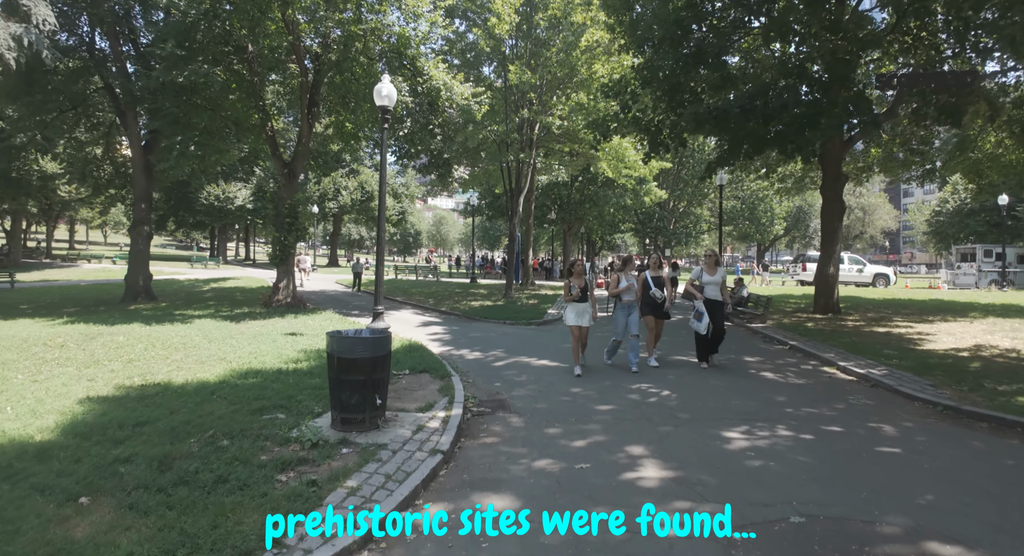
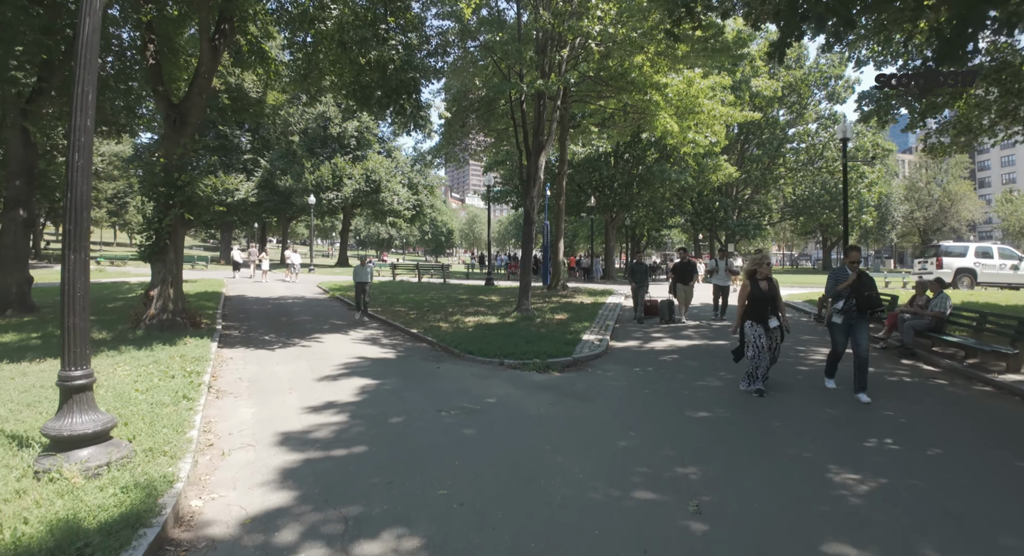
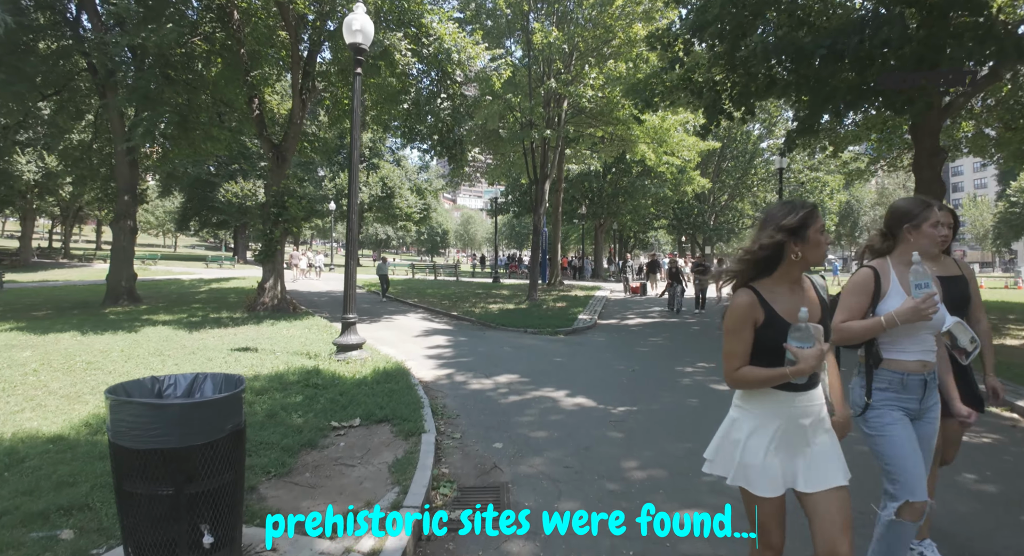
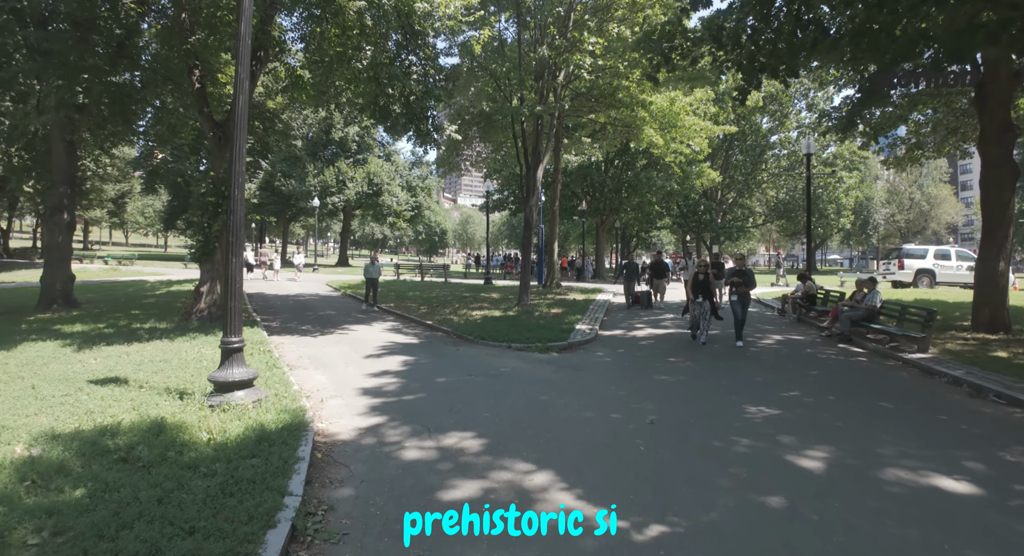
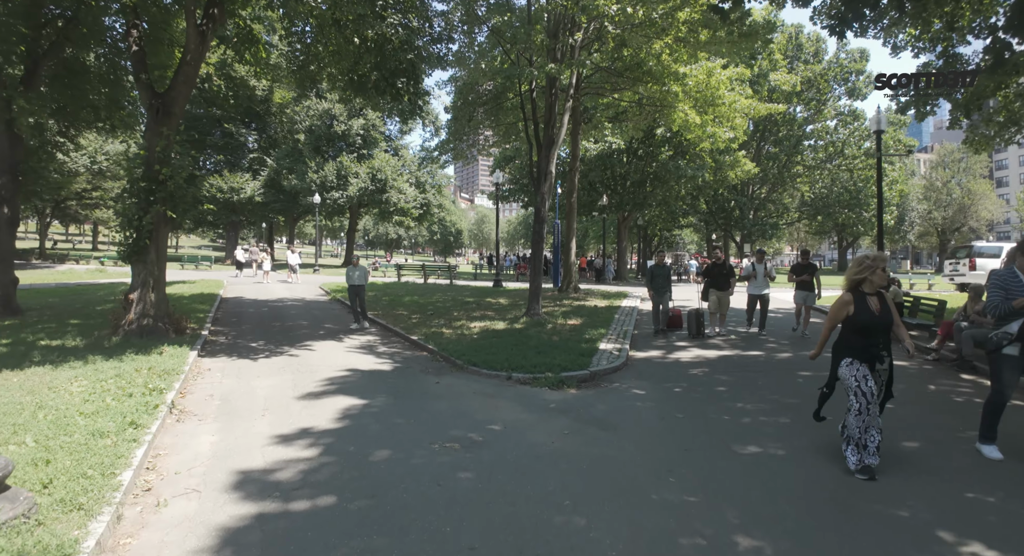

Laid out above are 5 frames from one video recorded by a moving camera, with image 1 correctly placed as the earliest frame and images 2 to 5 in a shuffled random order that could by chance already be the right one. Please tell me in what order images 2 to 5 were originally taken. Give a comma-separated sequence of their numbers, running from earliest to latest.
3, 4, 2, 5
